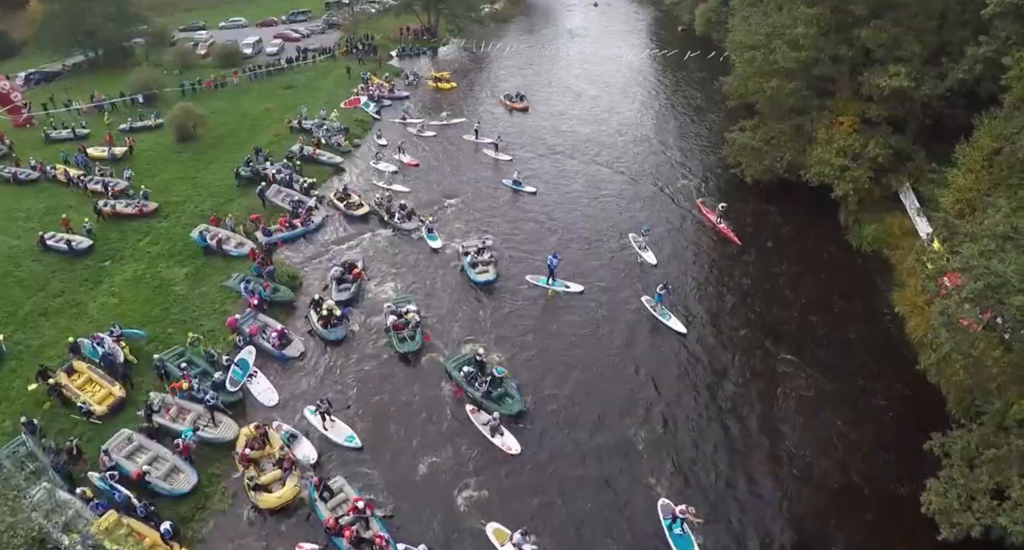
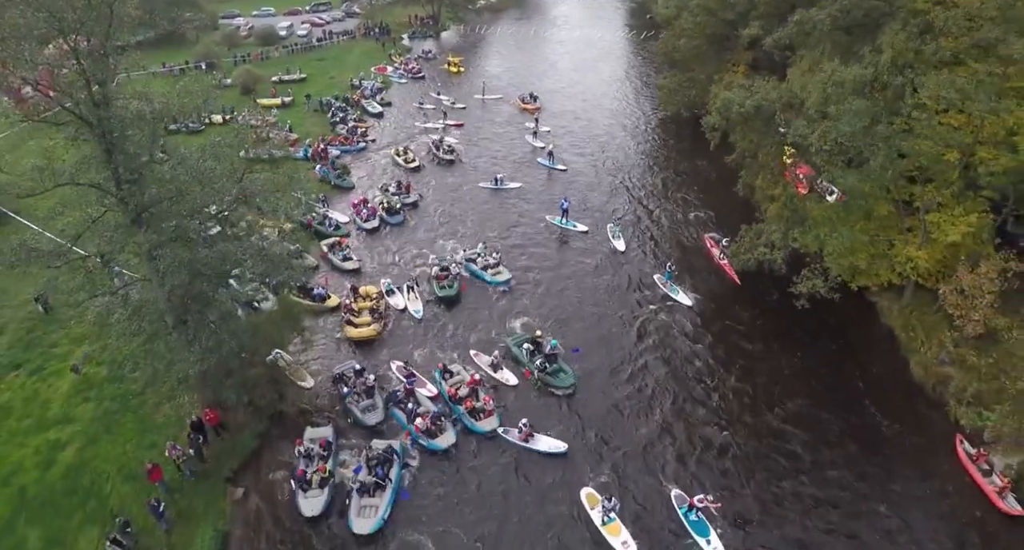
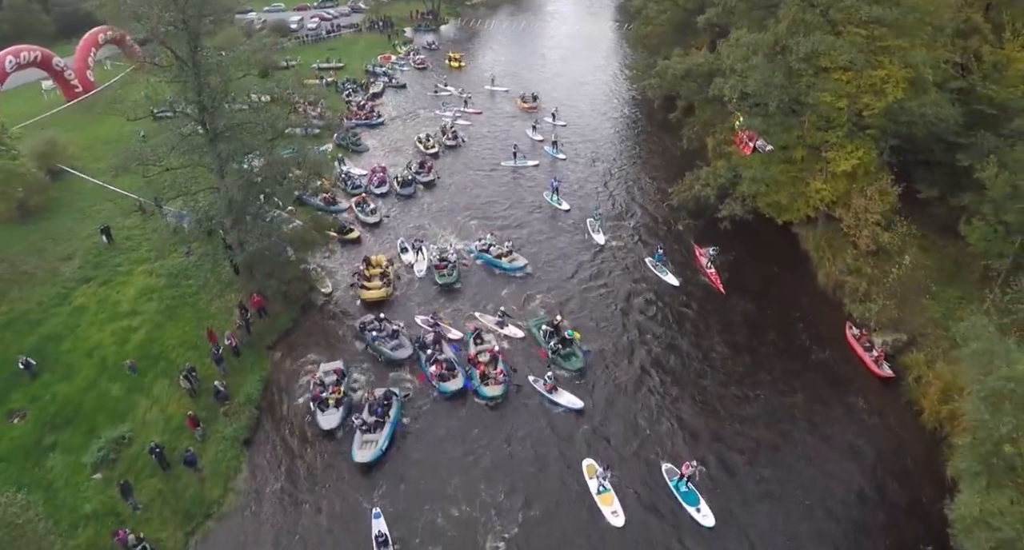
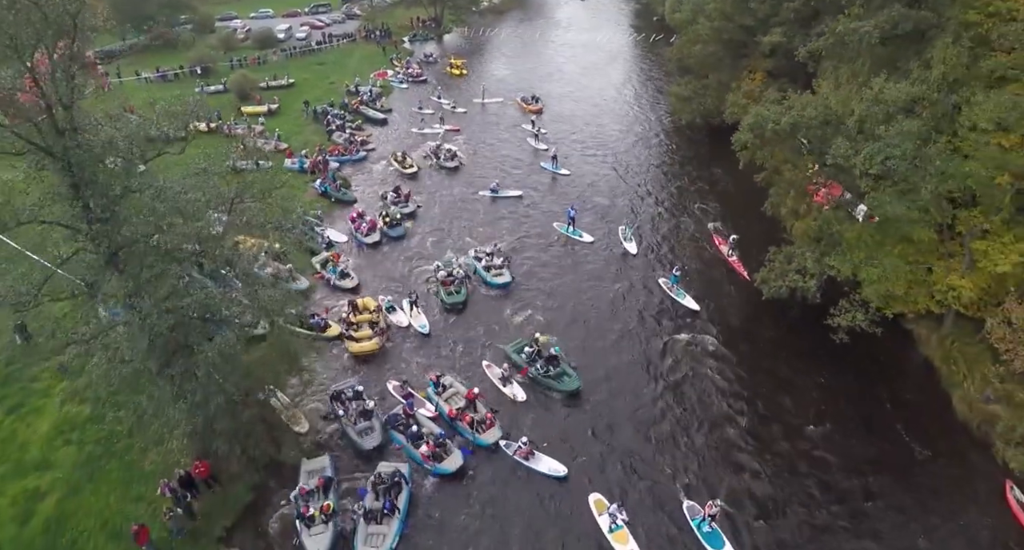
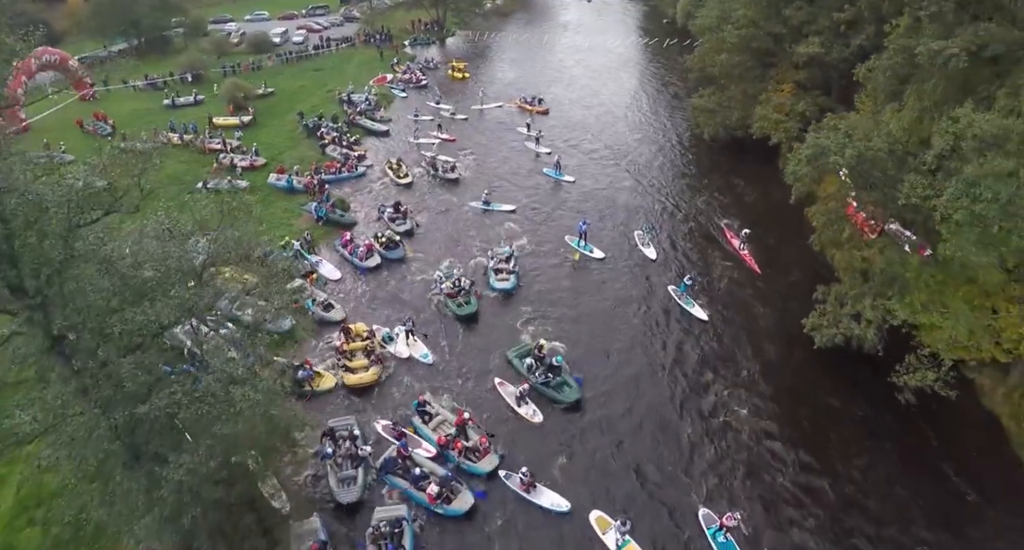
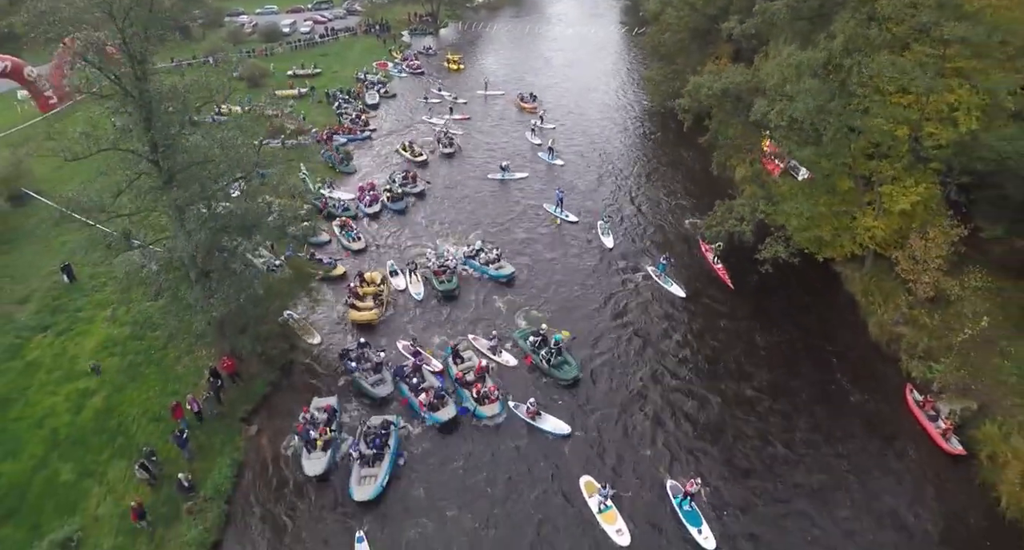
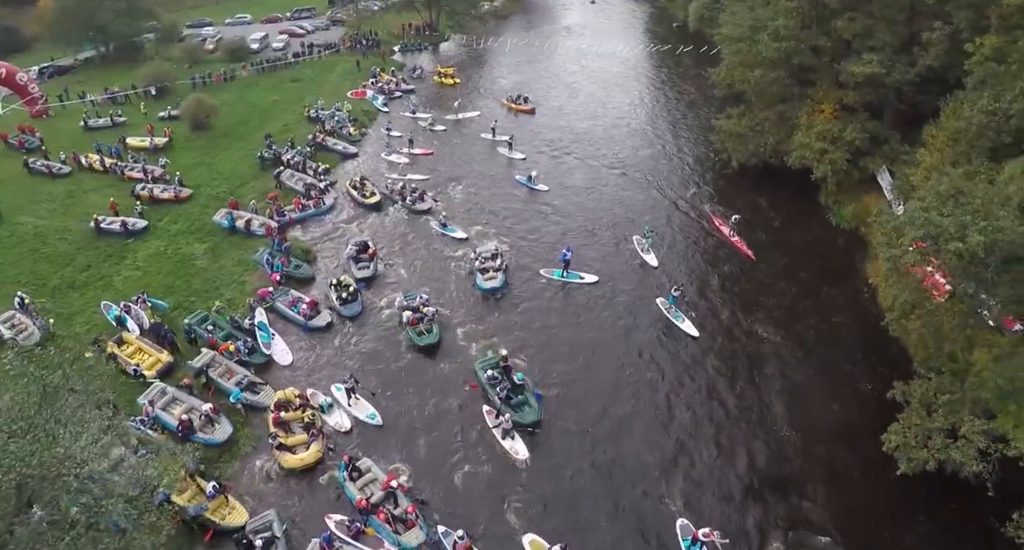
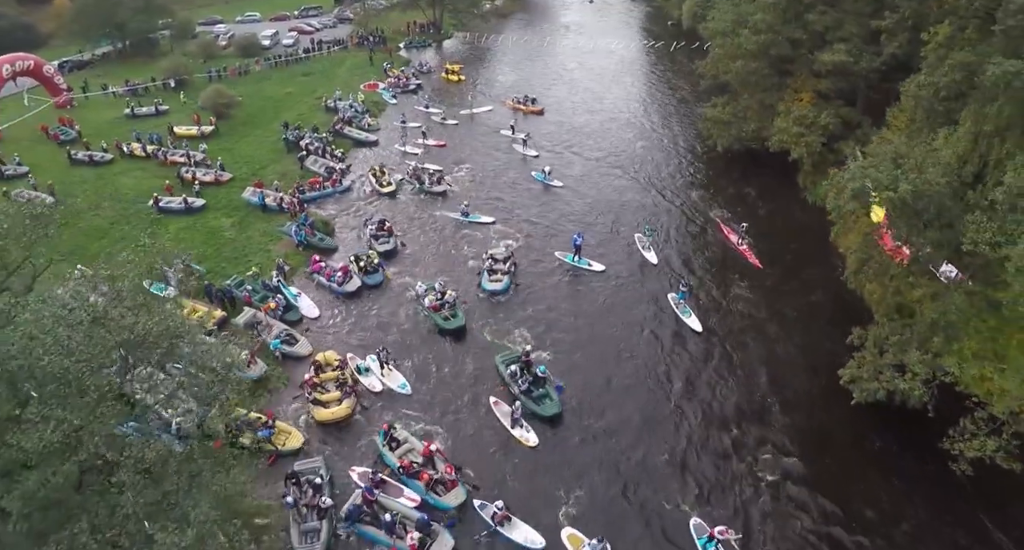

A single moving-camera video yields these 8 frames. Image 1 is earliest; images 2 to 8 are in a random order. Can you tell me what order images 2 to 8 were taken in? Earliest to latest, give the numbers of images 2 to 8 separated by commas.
7, 8, 5, 4, 2, 6, 3
